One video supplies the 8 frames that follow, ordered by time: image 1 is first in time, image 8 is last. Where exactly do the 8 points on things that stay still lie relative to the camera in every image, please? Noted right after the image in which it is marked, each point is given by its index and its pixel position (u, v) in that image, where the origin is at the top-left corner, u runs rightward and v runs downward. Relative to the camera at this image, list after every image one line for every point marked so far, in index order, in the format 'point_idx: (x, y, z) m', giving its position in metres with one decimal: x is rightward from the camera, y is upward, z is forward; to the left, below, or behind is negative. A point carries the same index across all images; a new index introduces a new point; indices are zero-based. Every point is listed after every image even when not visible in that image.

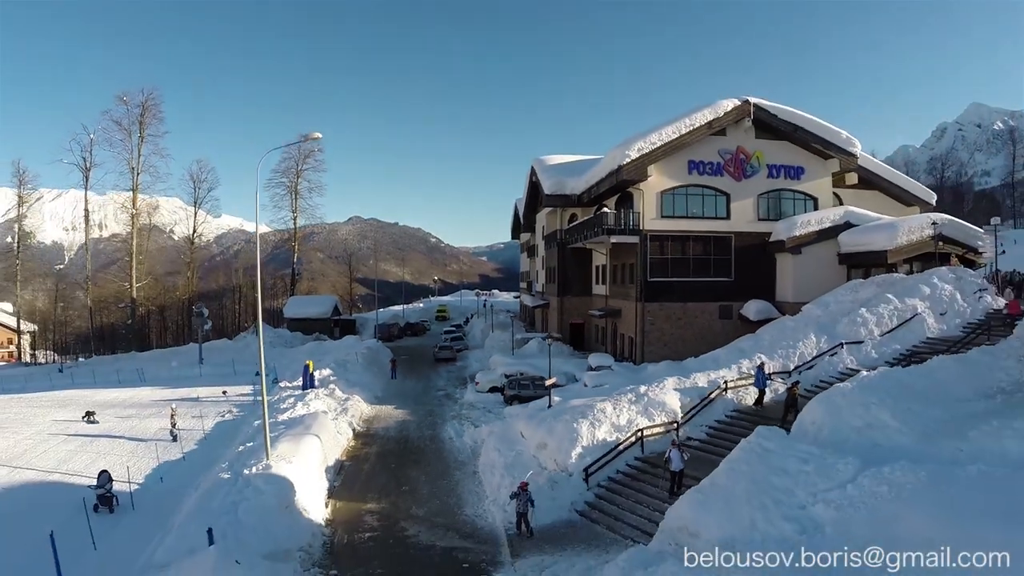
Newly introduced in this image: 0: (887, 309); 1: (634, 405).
0: (+7.7, -0.7, +11.2) m
1: (+1.9, -2.0, +9.1) m
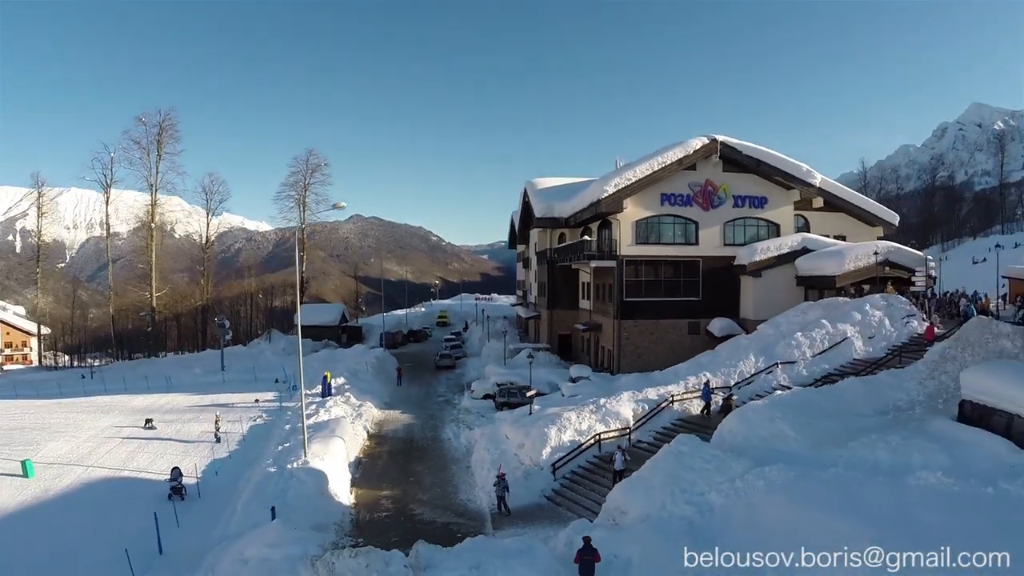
0: (+7.5, -1.3, +13.3) m
1: (+1.6, -2.6, +11.2) m
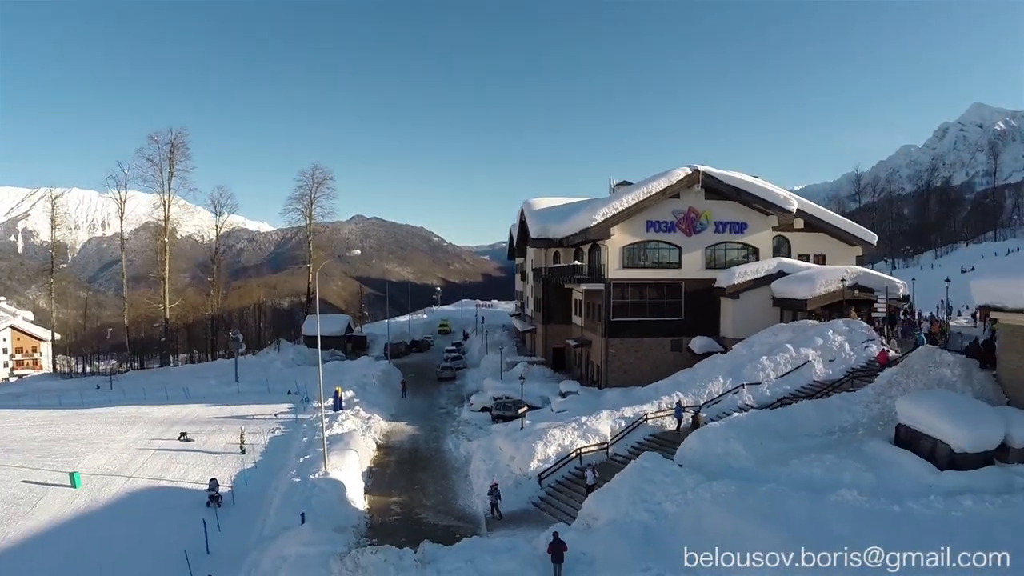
0: (+7.3, -2.0, +14.8) m
1: (+1.5, -3.3, +12.7) m
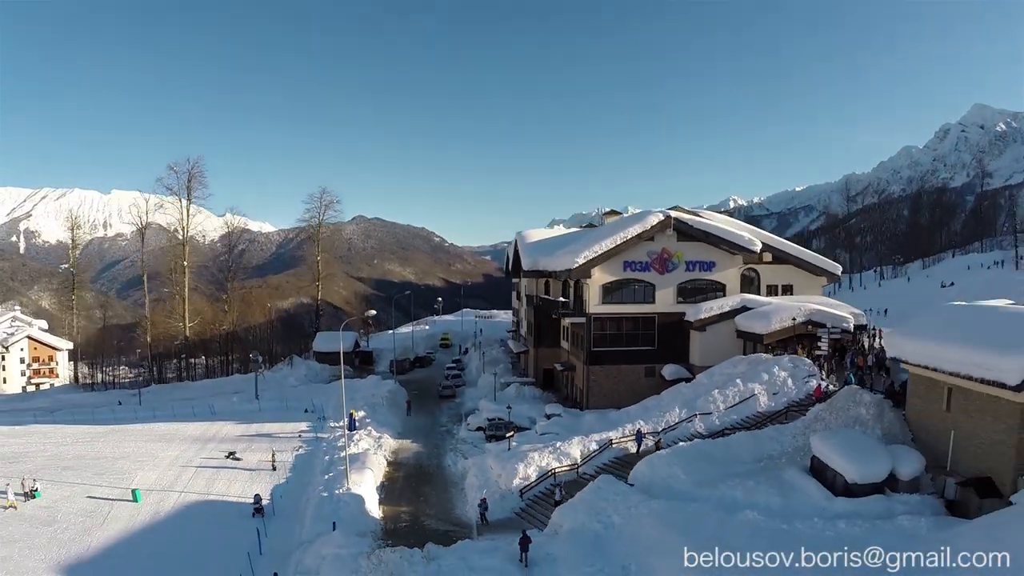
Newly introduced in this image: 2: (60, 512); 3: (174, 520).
0: (+7.0, -3.3, +17.5) m
1: (+1.1, -4.6, +15.4) m
2: (-13.2, -6.6, +16.1) m
3: (-8.8, -6.1, +14.5) m
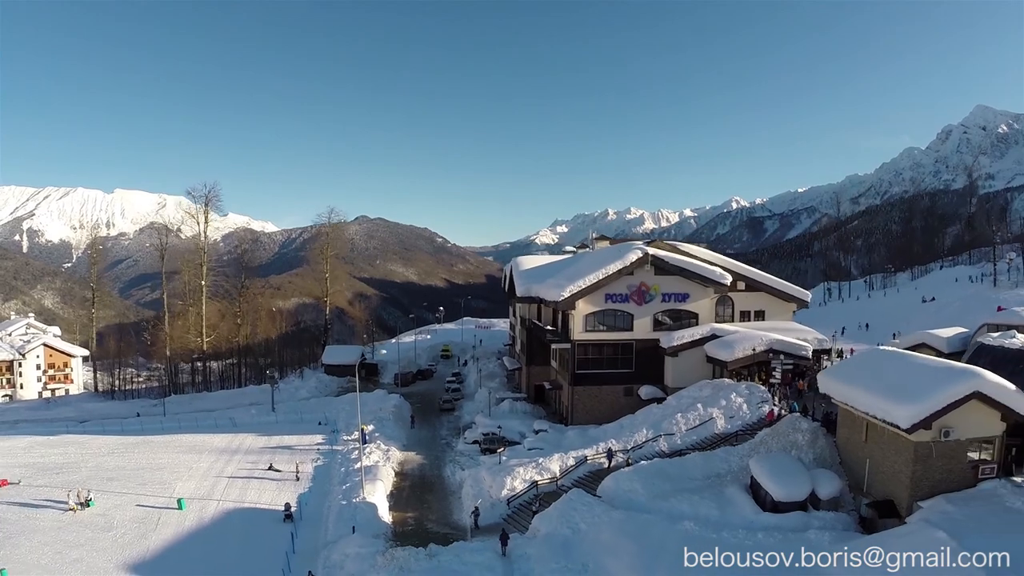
0: (+6.6, -4.6, +20.2) m
1: (+0.8, -5.8, +18.1) m
2: (-13.6, -7.9, +18.9) m
3: (-9.1, -7.4, +17.3) m
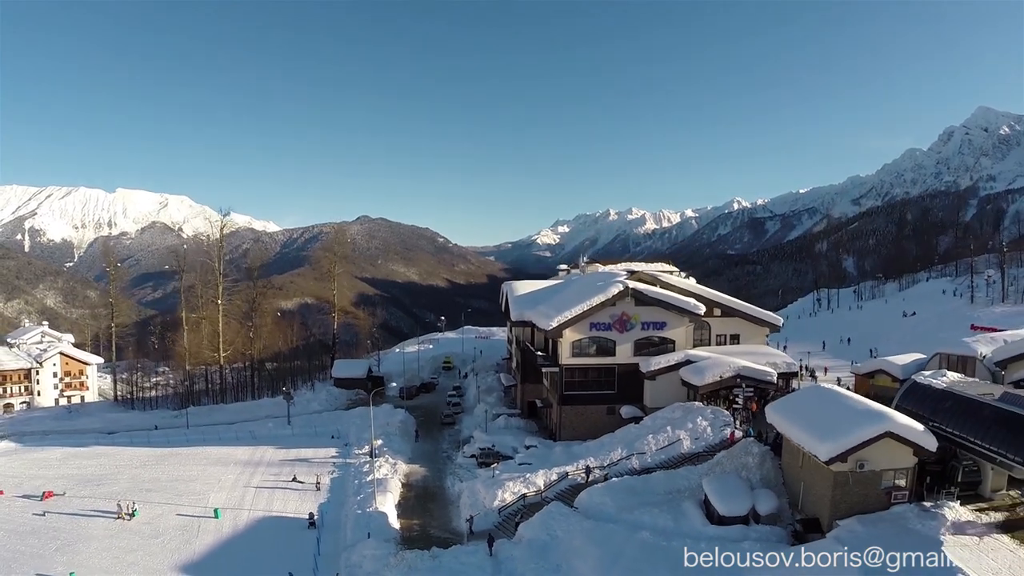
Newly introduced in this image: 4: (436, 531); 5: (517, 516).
0: (+6.3, -6.0, +23.1) m
1: (+0.4, -7.3, +21.0) m
2: (-13.9, -9.4, +21.8) m
3: (-9.5, -8.8, +20.2) m
4: (-2.7, -8.5, +19.2) m
5: (+0.2, -7.9, +19.3) m
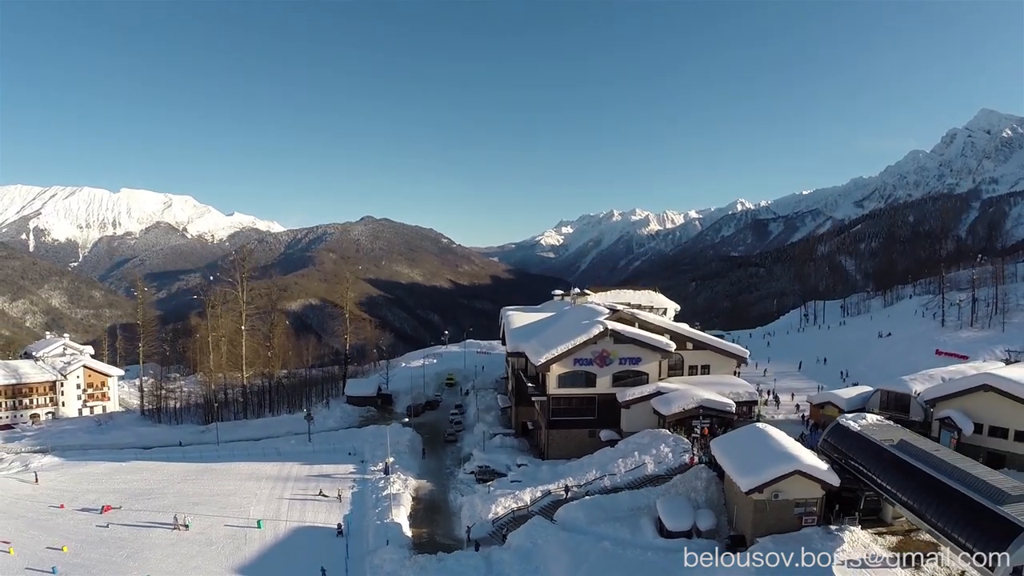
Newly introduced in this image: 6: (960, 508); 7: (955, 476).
0: (+6.0, -8.3, +27.4) m
1: (+0.1, -9.5, +25.3) m
2: (-14.2, -11.6, +26.2) m
3: (-9.8, -11.1, +24.6) m
4: (-3.0, -10.7, +23.6) m
5: (-0.1, -10.1, +23.6) m
6: (+13.6, -7.0, +16.9) m
7: (+14.4, -6.4, +18.0) m
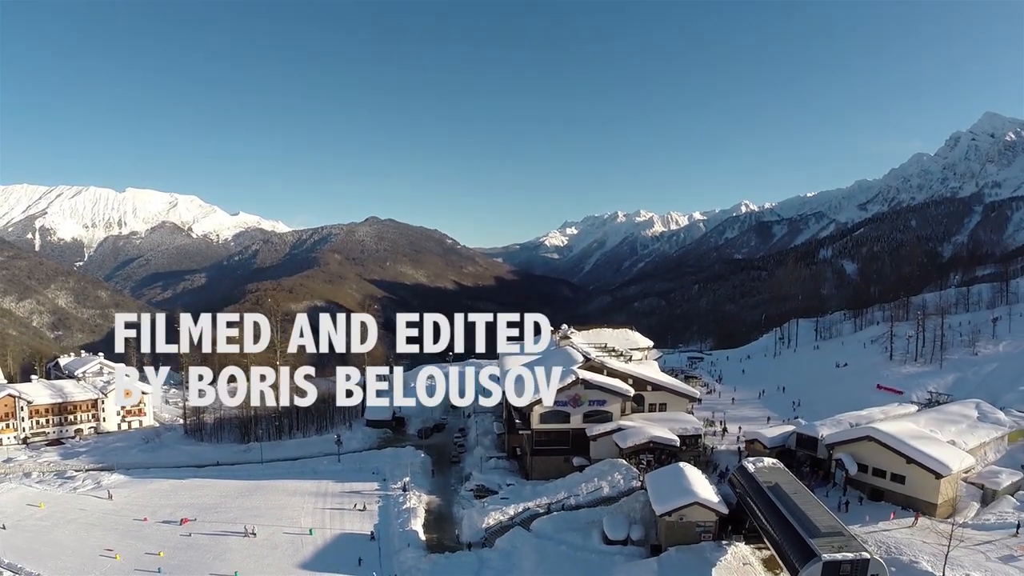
0: (+5.3, -12.3, +35.8) m
1: (-0.6, -13.6, +33.7) m
2: (-14.9, -15.7, +34.7) m
3: (-10.5, -15.1, +33.1) m
4: (-3.8, -14.8, +32.0) m
5: (-0.8, -14.2, +32.1) m
6: (+12.9, -11.0, +25.2) m
7: (+13.6, -10.5, +26.3) m
